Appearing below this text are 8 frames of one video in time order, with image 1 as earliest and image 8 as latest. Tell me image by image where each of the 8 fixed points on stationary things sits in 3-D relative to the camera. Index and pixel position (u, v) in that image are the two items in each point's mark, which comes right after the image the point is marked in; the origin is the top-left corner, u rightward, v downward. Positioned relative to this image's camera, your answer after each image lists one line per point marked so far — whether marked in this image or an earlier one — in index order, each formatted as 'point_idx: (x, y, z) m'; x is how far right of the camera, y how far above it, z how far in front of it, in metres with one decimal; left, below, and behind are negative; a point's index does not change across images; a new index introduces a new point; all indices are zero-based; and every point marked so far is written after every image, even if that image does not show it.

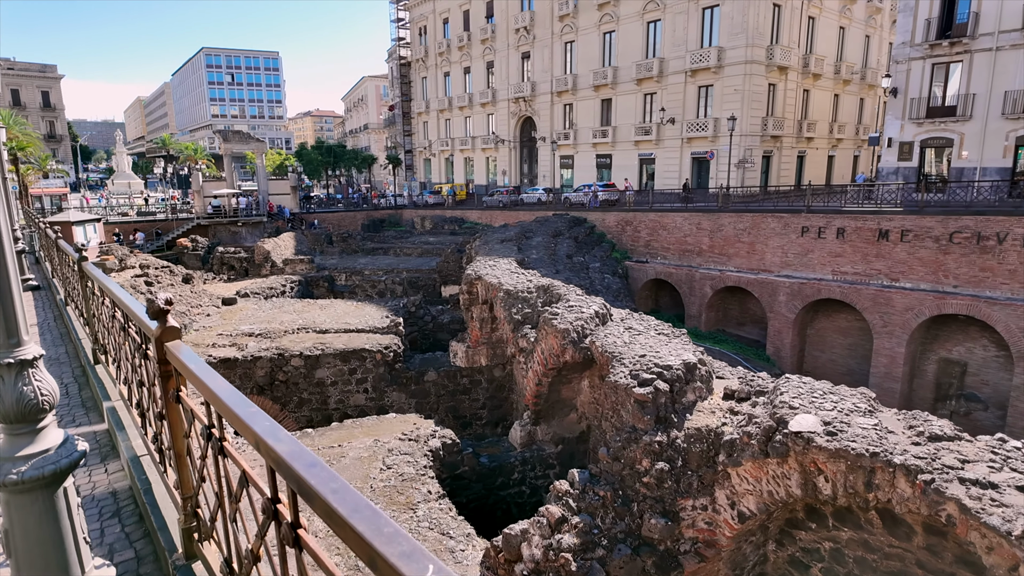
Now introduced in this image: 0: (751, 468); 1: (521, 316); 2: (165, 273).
0: (+2.0, -1.5, +4.7) m
1: (+0.1, -0.4, +8.6) m
2: (-9.0, +0.4, +15.0) m
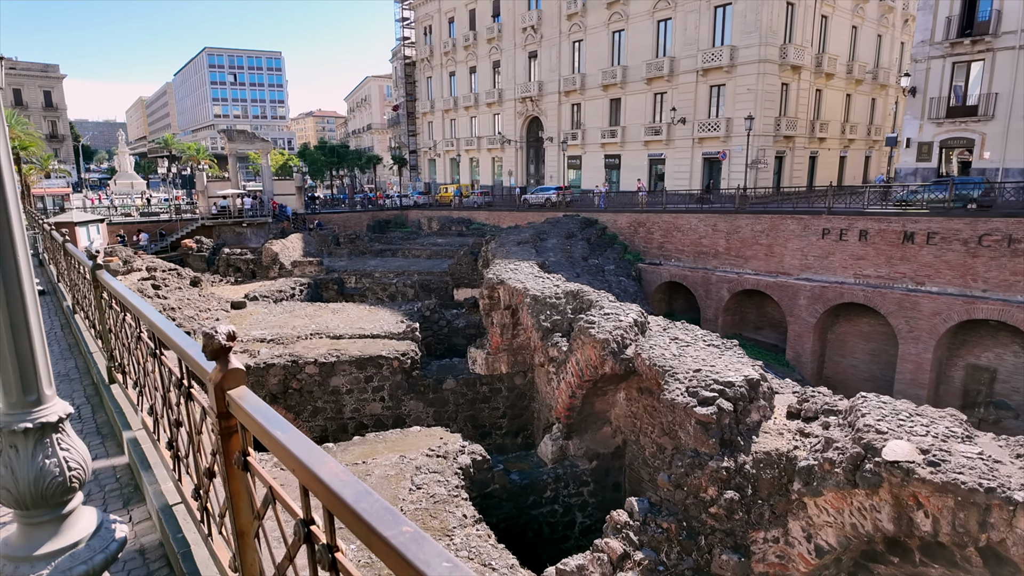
0: (+2.4, -1.6, +4.3) m
1: (+0.5, -0.5, +8.2) m
2: (-8.6, +0.3, +14.6) m
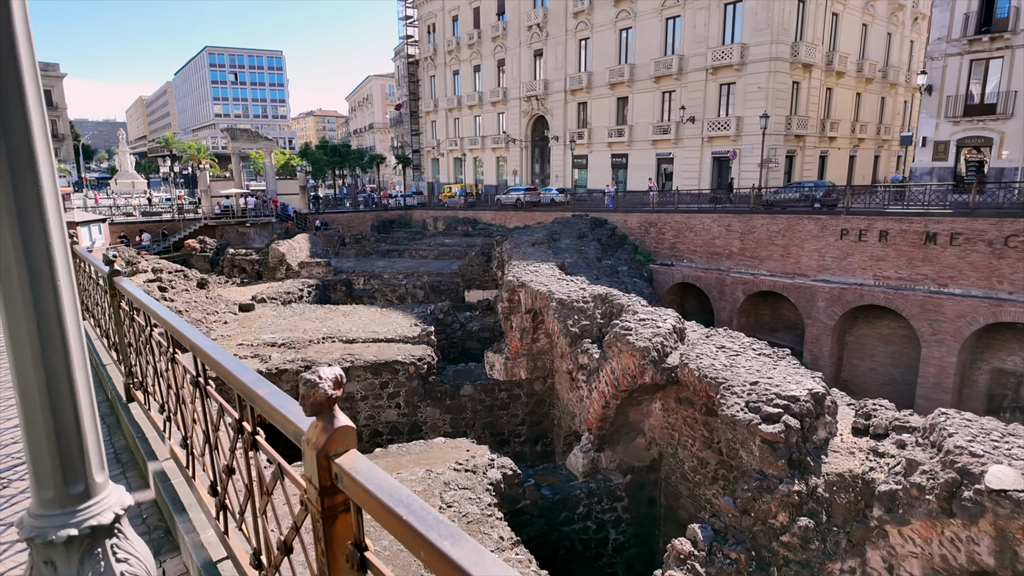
0: (+2.8, -1.6, +3.9) m
1: (+0.9, -0.5, +7.8) m
2: (-8.2, +0.3, +14.2) m
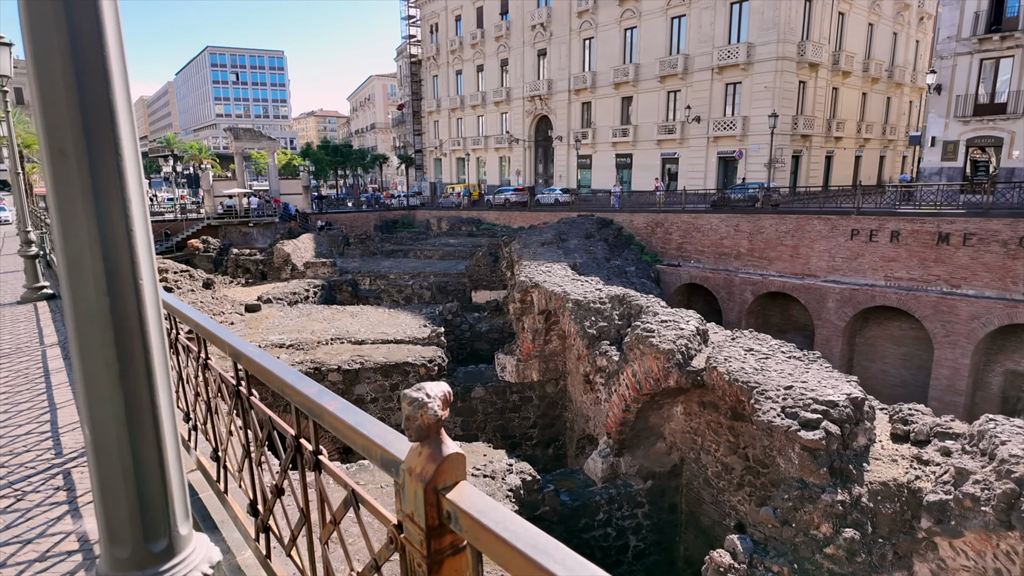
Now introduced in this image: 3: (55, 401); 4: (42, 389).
0: (+3.0, -1.6, +3.8) m
1: (+1.1, -0.5, +7.6) m
2: (-8.0, +0.3, +14.1) m
3: (-3.4, -0.8, +4.2) m
4: (-3.6, -0.8, +4.4) m
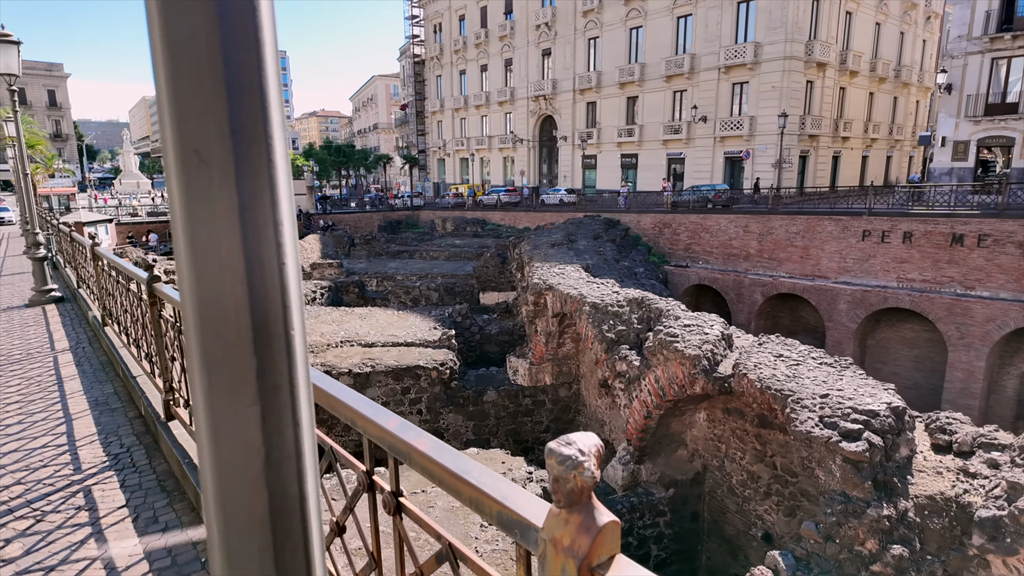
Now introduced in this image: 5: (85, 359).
0: (+3.2, -1.7, +3.6) m
1: (+1.3, -0.6, +7.5) m
2: (-7.7, +0.2, +13.9) m
3: (-3.1, -0.9, +4.1) m
4: (-3.4, -0.8, +4.3) m
5: (-3.9, -0.7, +5.2) m
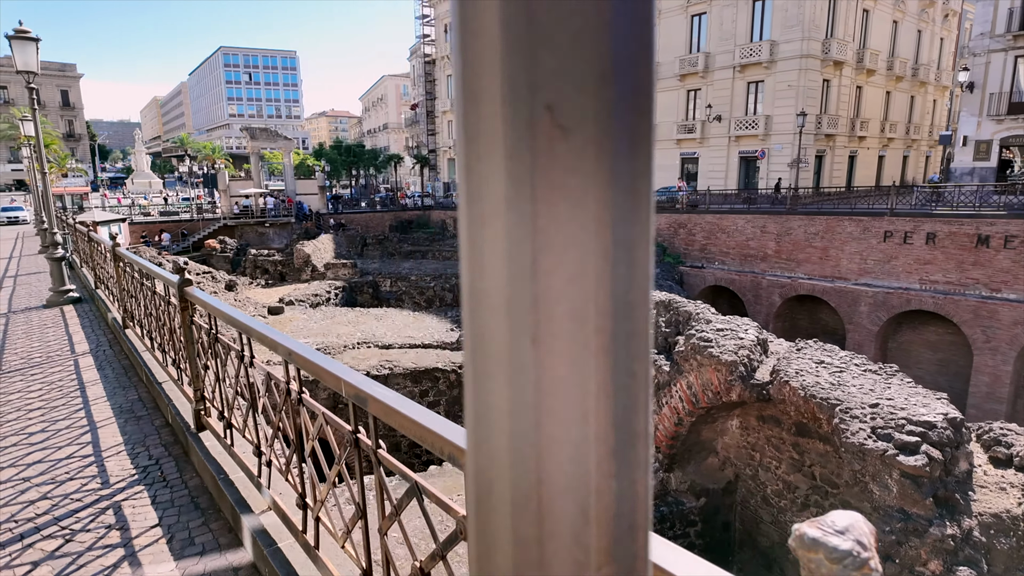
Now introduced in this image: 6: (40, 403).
0: (+3.5, -1.7, +3.4) m
1: (+1.6, -0.6, +7.3) m
2: (-7.3, +0.2, +13.9) m
3: (-2.9, -0.9, +4.0) m
4: (-3.1, -0.8, +4.2) m
5: (-3.6, -0.7, +5.1) m
6: (-3.4, -0.8, +4.2) m
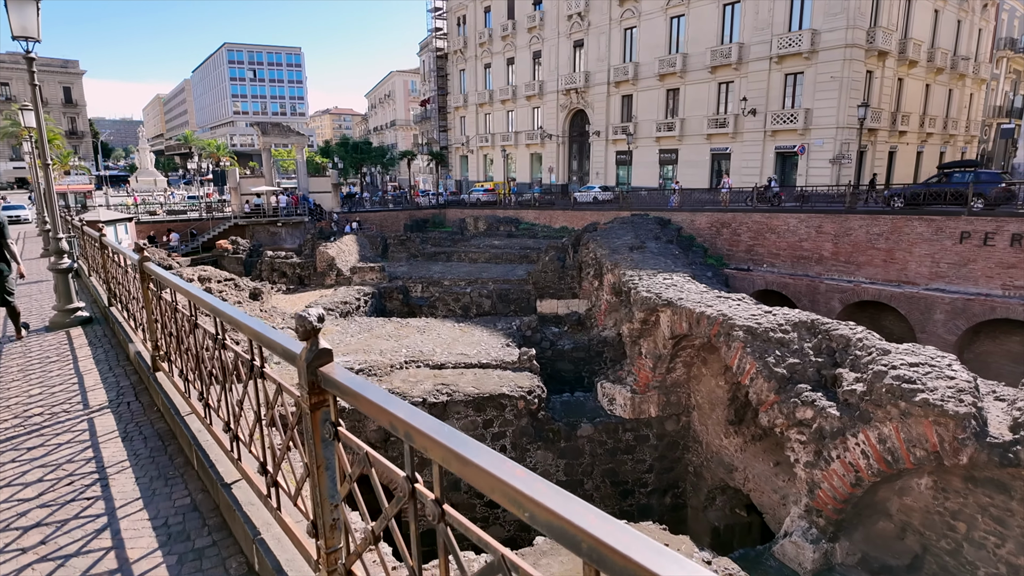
0: (+4.6, -1.9, +2.0) m
1: (+2.8, -0.8, +5.9) m
2: (-6.2, +0.1, +12.5) m
3: (-1.8, -1.1, +2.6) m
4: (-2.0, -1.0, +2.8) m
5: (-2.5, -0.9, +3.7) m
6: (-2.3, -1.0, +2.8) m
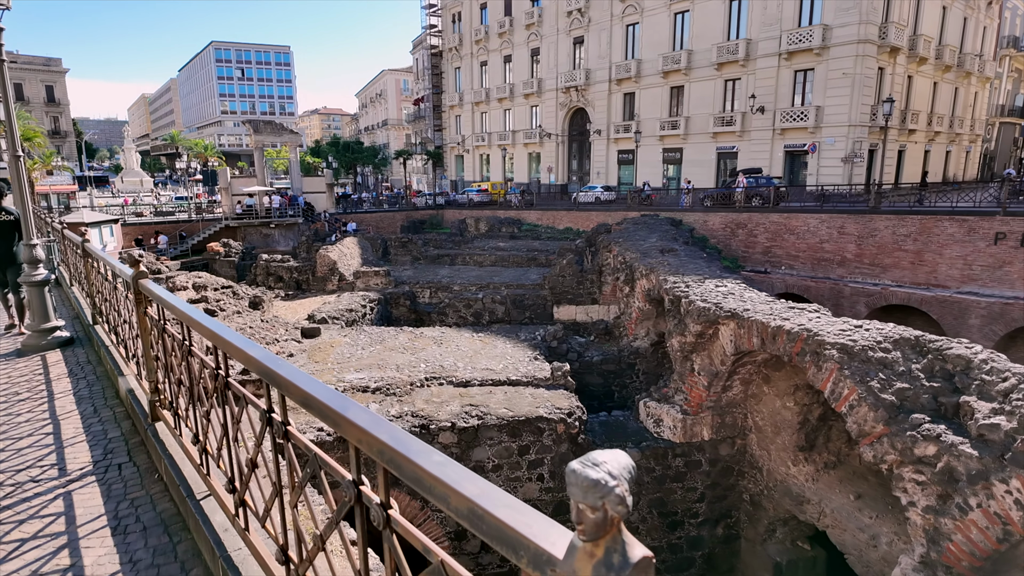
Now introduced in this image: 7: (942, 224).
0: (+5.2, -2.0, +1.2) m
1: (+3.3, -0.9, +5.0) m
2: (-5.8, -0.1, +11.5) m
3: (-1.1, -1.2, +1.7) m
4: (-1.4, -1.2, +1.9) m
5: (-1.9, -1.0, +2.8) m
6: (-1.7, -1.2, +1.8) m
7: (+11.7, +1.7, +15.6) m
